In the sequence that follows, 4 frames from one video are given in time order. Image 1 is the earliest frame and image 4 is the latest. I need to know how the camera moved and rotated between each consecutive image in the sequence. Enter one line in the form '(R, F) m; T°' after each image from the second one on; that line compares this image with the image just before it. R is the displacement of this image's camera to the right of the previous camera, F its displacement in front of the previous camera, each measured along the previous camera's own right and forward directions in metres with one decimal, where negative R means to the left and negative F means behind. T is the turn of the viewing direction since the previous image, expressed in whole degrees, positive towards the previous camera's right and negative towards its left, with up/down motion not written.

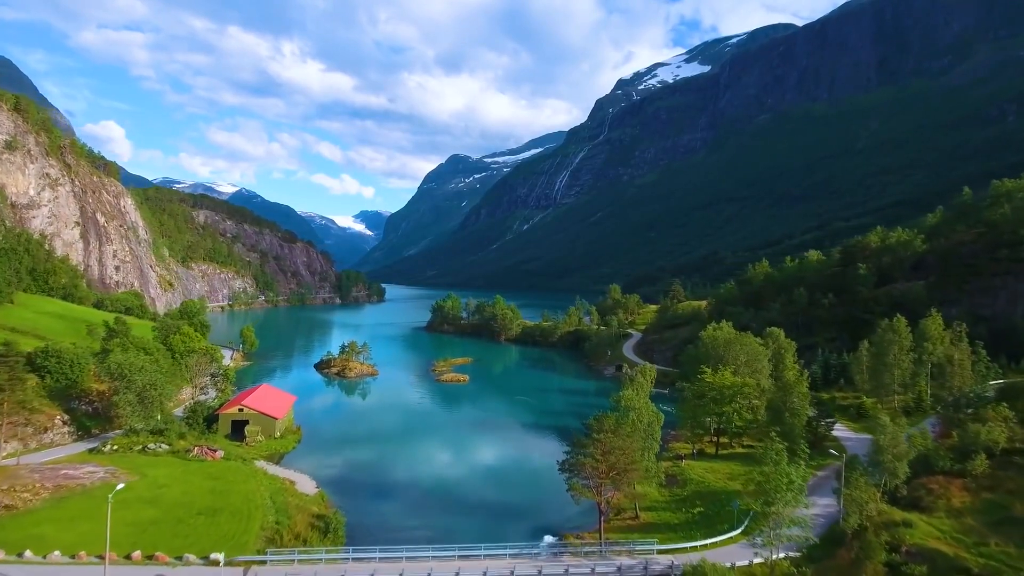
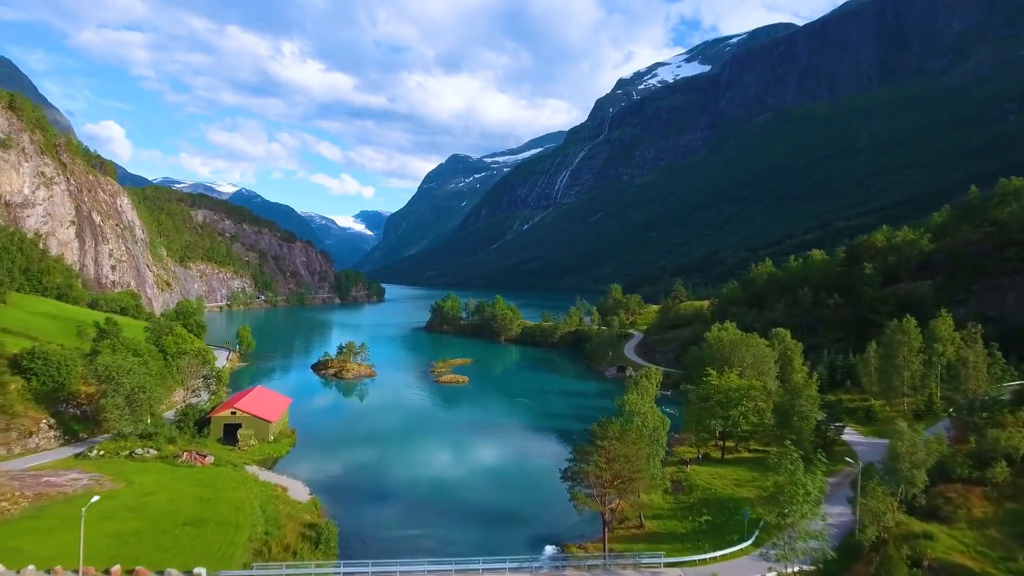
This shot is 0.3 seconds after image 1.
(0.0, +1.5) m; 0°
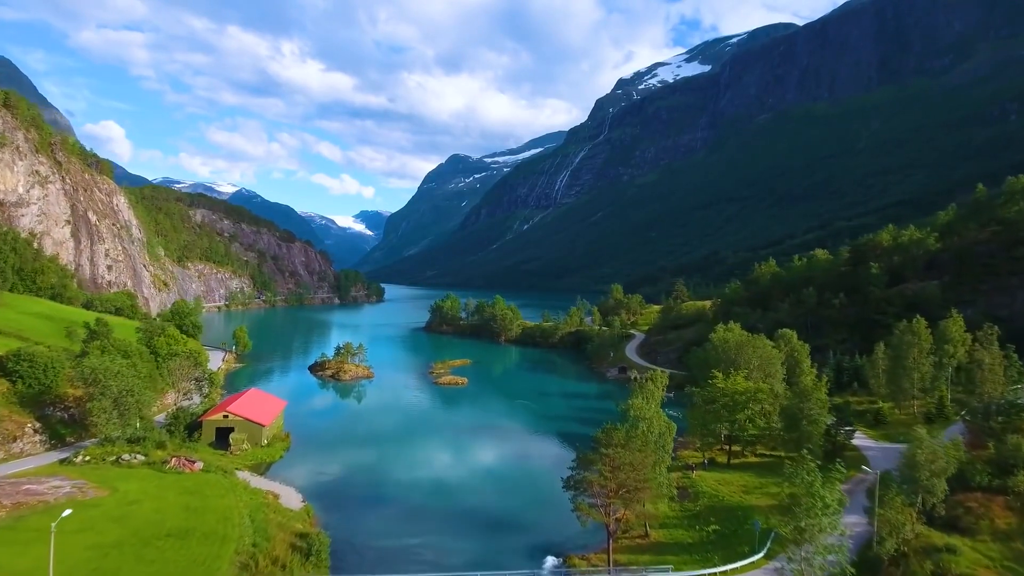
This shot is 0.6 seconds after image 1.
(0.0, +1.4) m; 0°
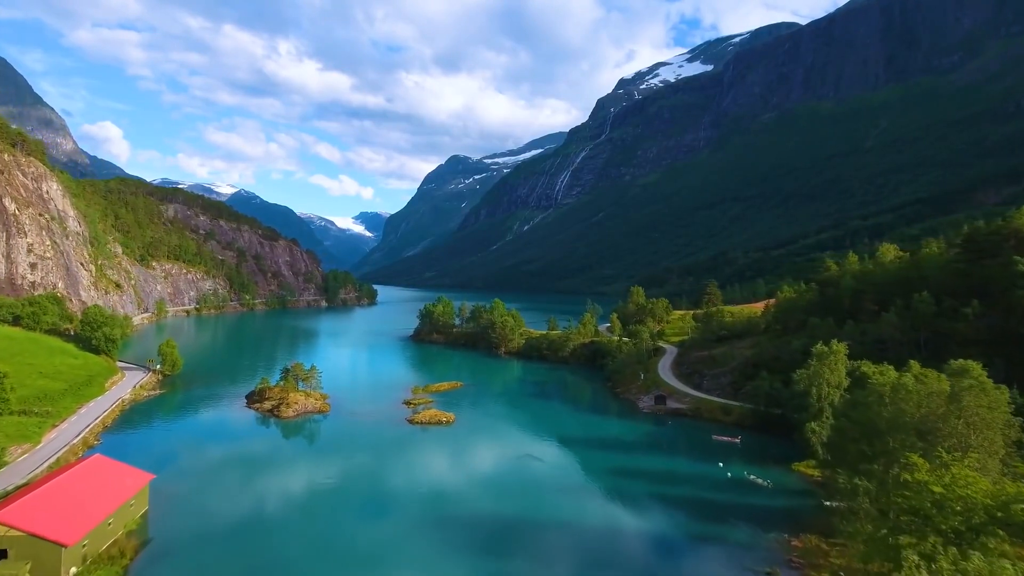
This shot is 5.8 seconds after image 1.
(-0.5, +23.8) m; 0°
